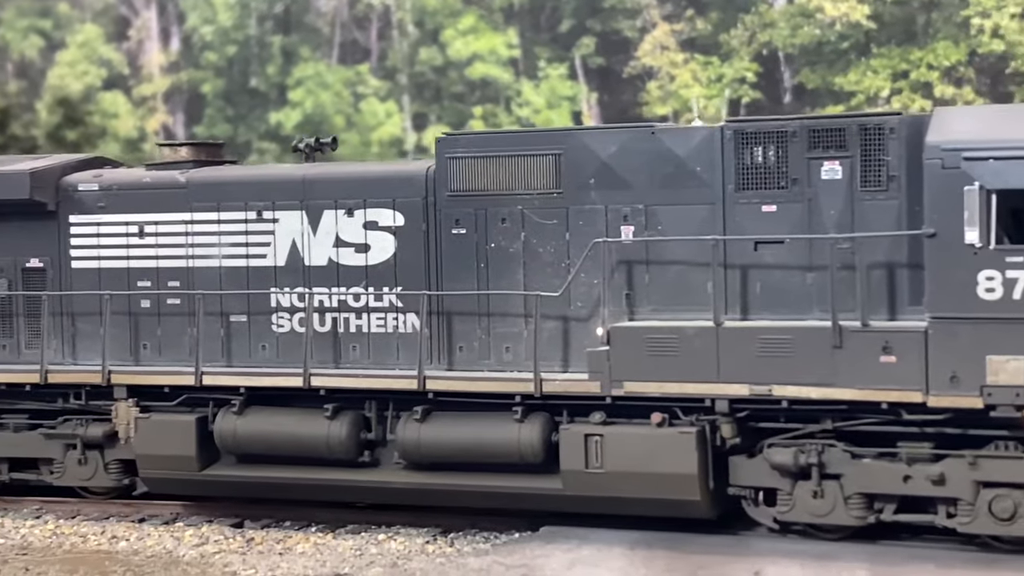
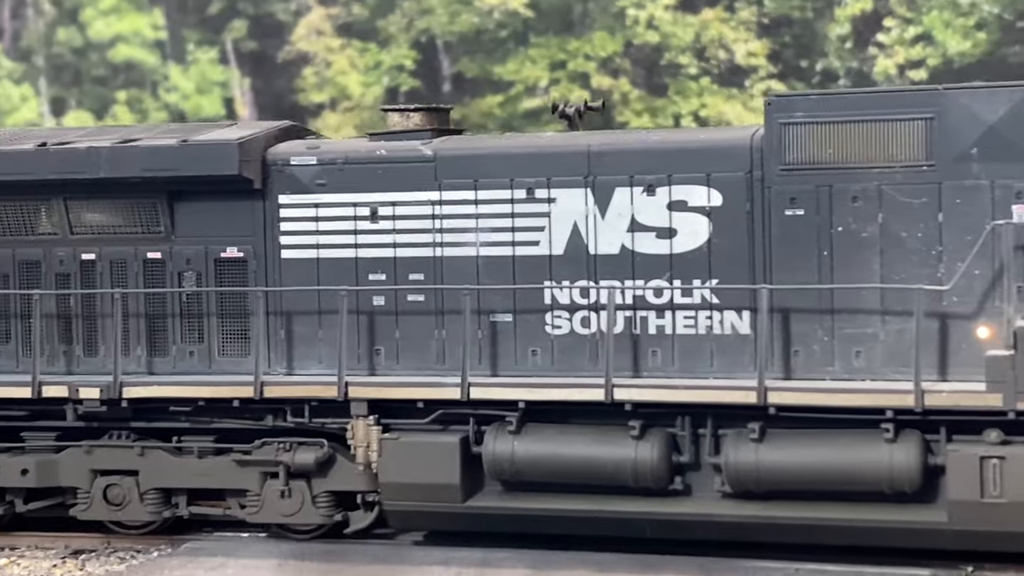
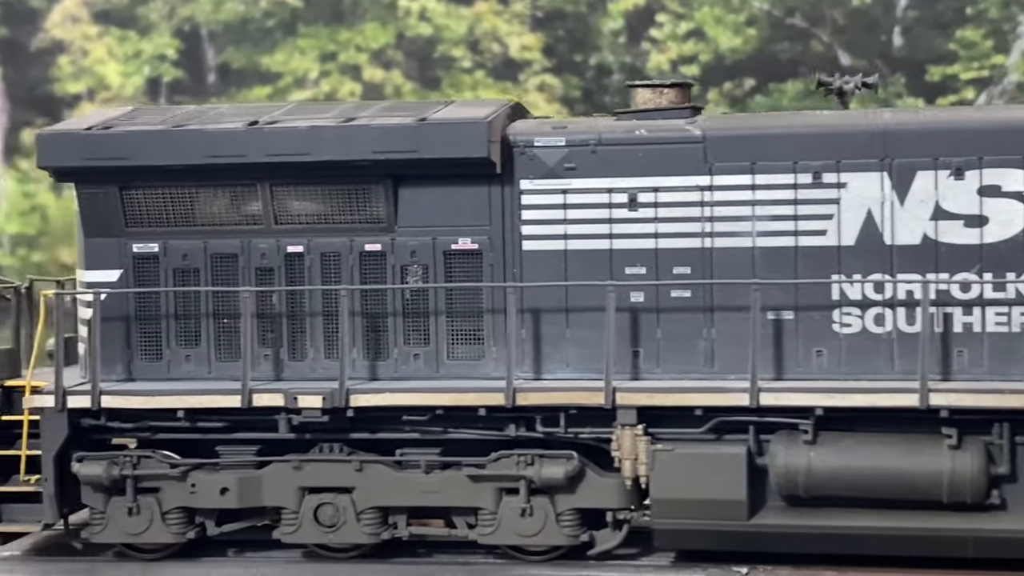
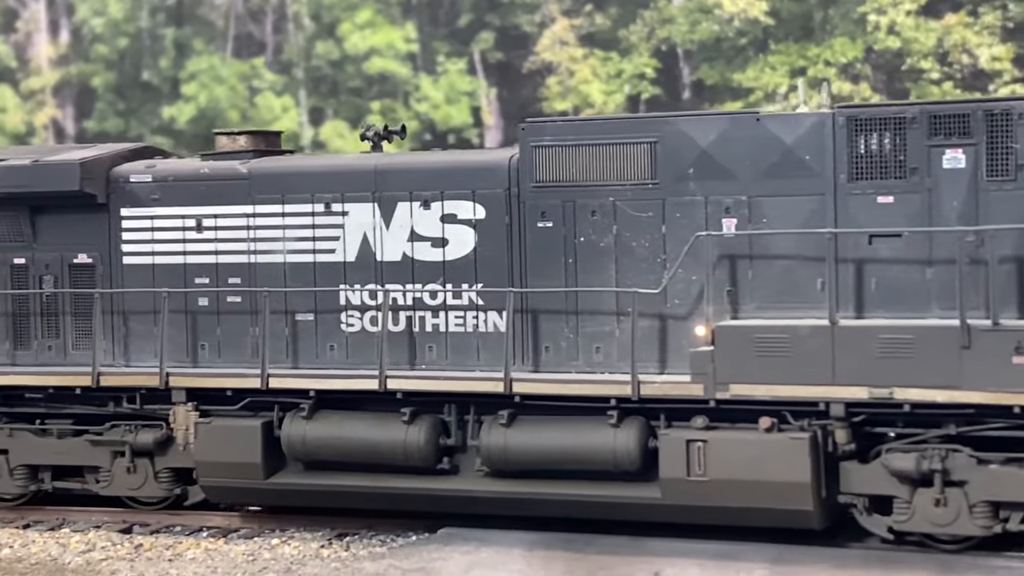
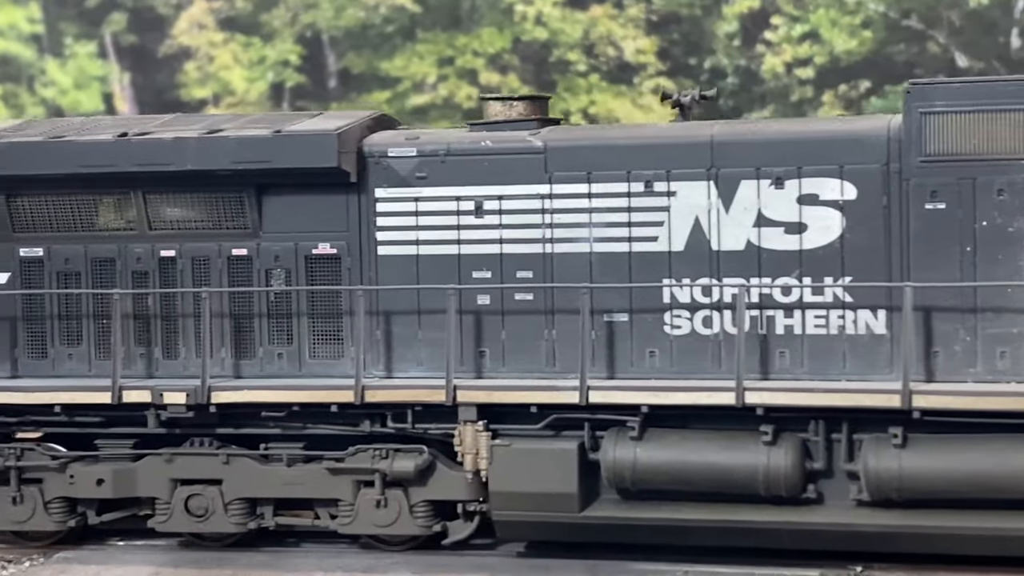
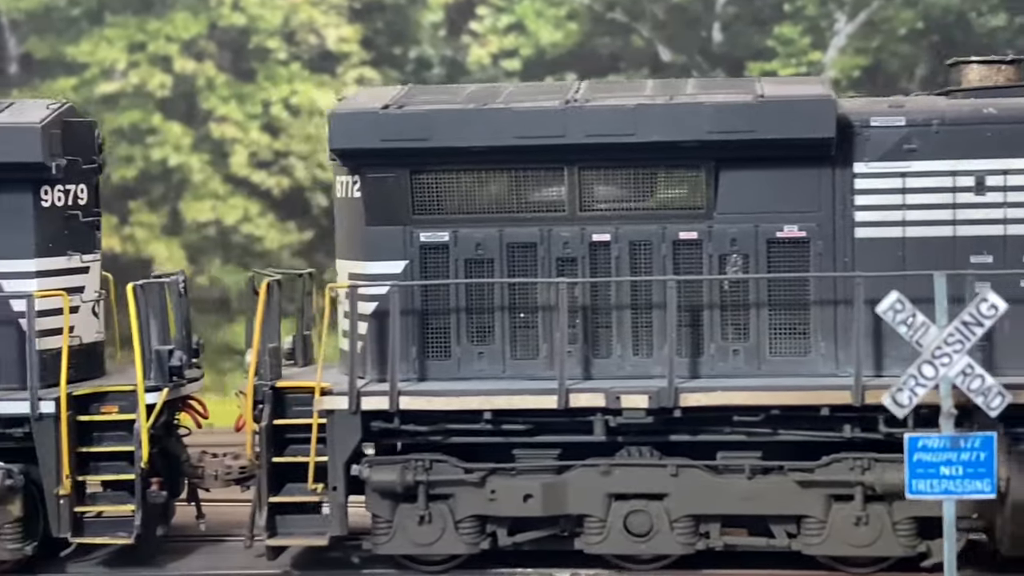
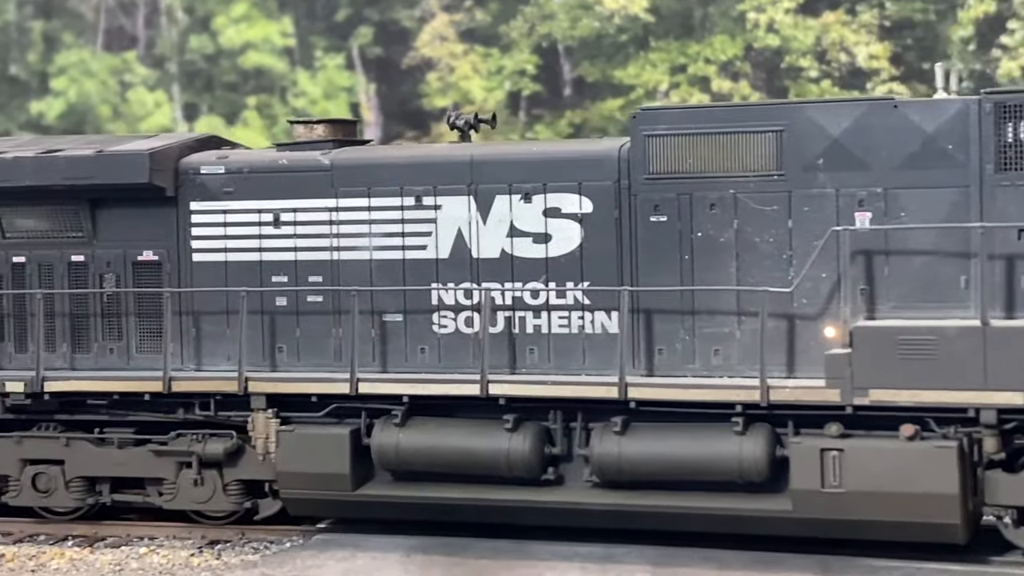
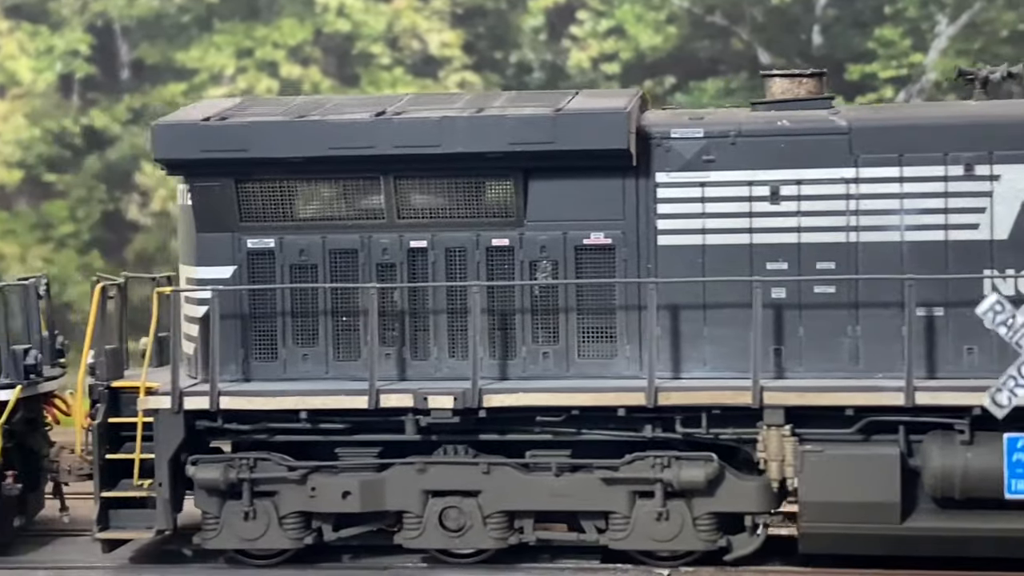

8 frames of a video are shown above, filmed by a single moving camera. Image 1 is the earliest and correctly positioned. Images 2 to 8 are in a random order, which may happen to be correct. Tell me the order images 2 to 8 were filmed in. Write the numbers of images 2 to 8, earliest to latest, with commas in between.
4, 7, 2, 5, 3, 8, 6
